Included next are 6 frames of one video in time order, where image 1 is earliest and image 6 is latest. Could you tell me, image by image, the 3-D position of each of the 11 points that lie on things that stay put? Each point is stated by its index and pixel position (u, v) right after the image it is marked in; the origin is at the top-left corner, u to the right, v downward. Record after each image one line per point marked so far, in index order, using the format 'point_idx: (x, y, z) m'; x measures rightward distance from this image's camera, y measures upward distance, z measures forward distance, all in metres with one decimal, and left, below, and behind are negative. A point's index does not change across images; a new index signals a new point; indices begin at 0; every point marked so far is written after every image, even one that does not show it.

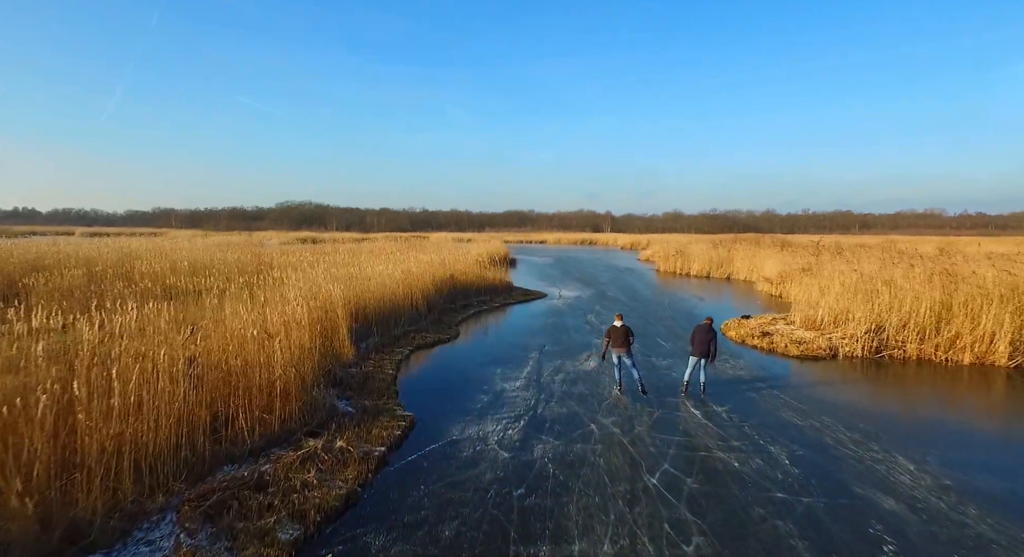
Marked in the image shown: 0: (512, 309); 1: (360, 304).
0: (0.0, -1.2, +19.2) m
1: (-3.6, -0.7, +12.5) m
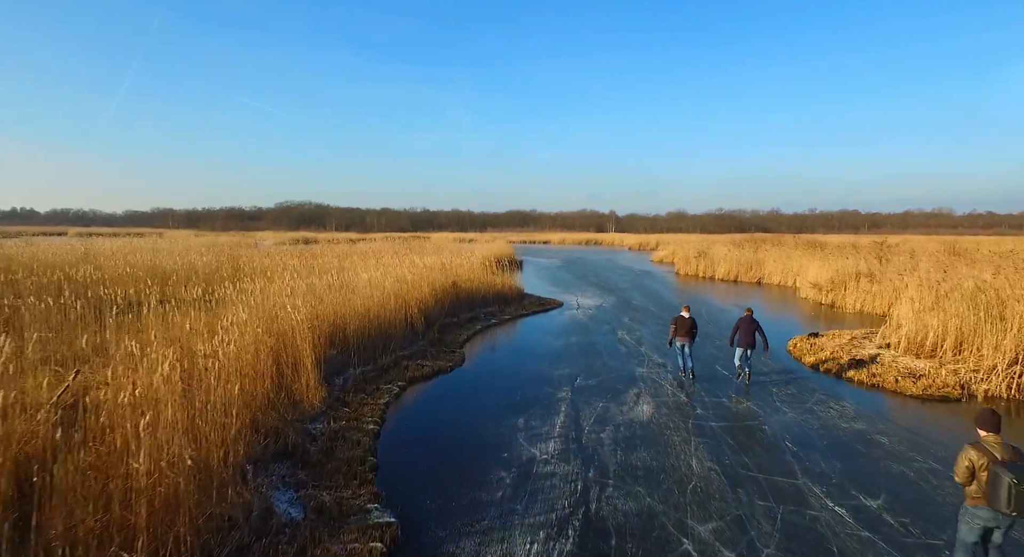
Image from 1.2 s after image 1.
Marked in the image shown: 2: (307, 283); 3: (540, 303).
0: (+0.4, -1.4, +16.3) m
1: (-3.2, -0.9, +9.7) m
2: (-4.7, -0.1, +12.1) m
3: (+1.0, -0.9, +19.4) m
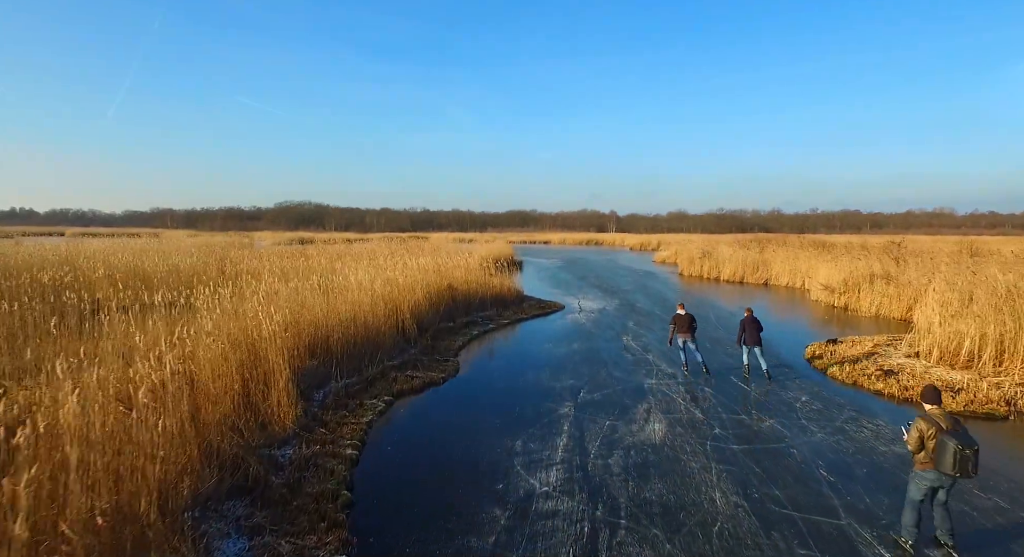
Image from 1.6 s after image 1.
0: (+0.4, -1.5, +15.5) m
1: (-3.3, -1.0, +8.8) m
2: (-4.7, -0.2, +11.3) m
3: (+1.0, -1.0, +18.6) m
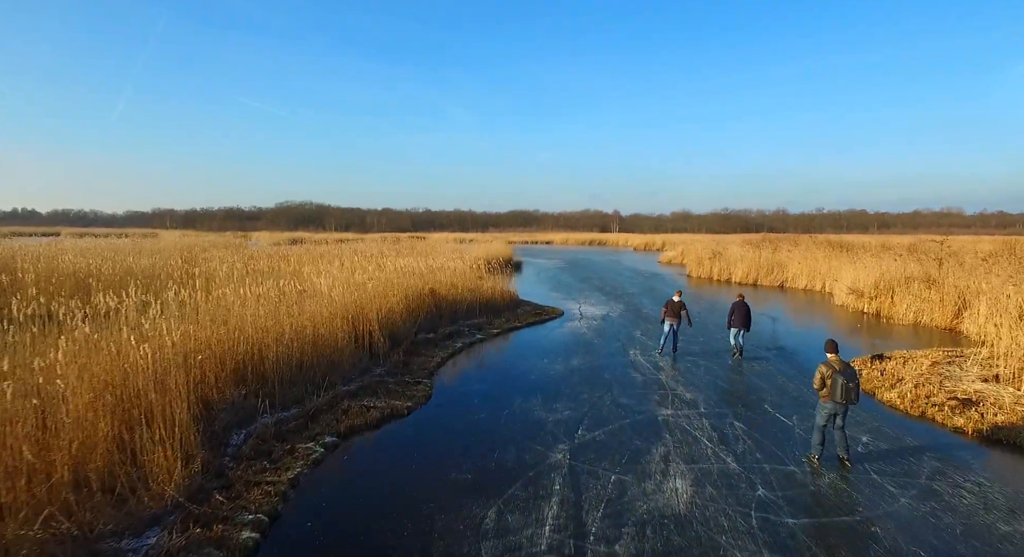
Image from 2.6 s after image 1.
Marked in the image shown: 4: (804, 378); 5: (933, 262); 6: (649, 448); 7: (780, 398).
0: (+0.2, -1.5, +13.6) m
1: (-3.5, -1.0, +7.0) m
2: (-5.0, -0.3, +9.5) m
3: (+0.8, -1.1, +16.7) m
4: (+5.5, -1.8, +10.0) m
5: (+13.8, +0.5, +17.5) m
6: (+1.7, -2.1, +6.5) m
7: (+4.3, -1.9, +8.6) m
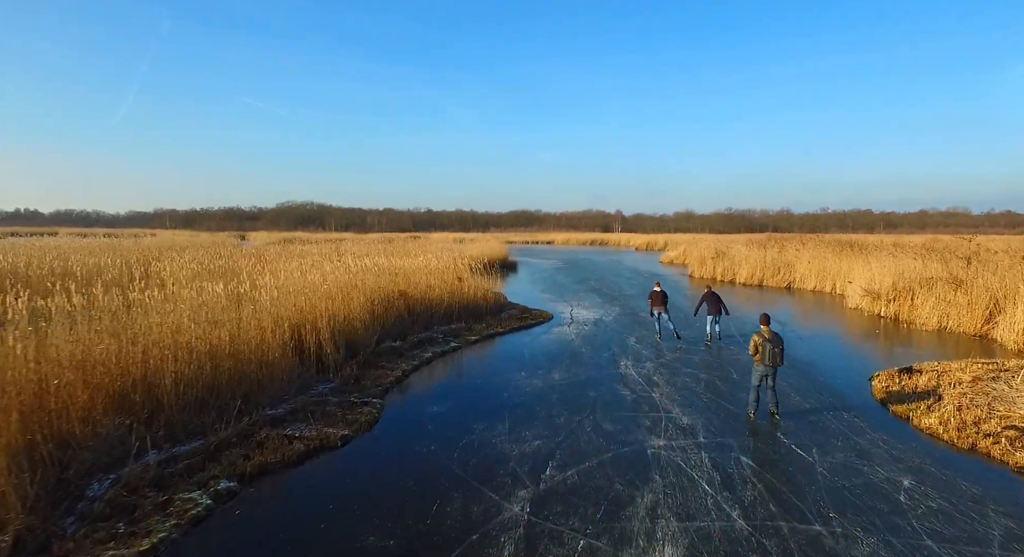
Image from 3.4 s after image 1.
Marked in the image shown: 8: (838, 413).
0: (-0.3, -1.6, +12.3) m
1: (-4.0, -1.1, +5.7) m
2: (-5.5, -0.3, +8.2) m
3: (+0.3, -1.1, +15.3) m
4: (+5.0, -1.9, +8.5) m
5: (+13.3, +0.5, +16.1) m
6: (+1.2, -2.1, +5.1) m
7: (+3.8, -1.9, +7.2) m
8: (+4.6, -1.9, +7.6) m
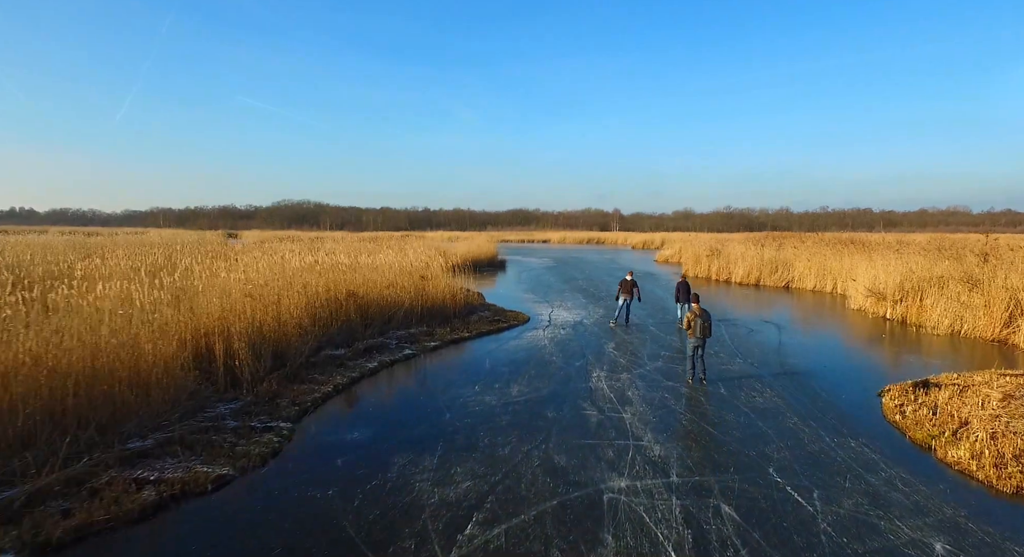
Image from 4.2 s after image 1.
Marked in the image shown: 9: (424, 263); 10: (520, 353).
0: (-1.1, -1.5, +10.9) m
1: (-4.8, -1.0, +4.3) m
2: (-6.2, -0.3, +6.8) m
3: (-0.4, -1.1, +14.0) m
4: (+4.2, -1.8, +7.2) m
5: (+12.6, +0.5, +14.7) m
6: (+0.4, -2.1, +3.8) m
7: (+3.1, -1.9, +5.9) m
8: (+3.9, -1.9, +6.3) m
9: (-2.9, +0.5, +18.2) m
10: (+0.2, -1.5, +10.9) m
